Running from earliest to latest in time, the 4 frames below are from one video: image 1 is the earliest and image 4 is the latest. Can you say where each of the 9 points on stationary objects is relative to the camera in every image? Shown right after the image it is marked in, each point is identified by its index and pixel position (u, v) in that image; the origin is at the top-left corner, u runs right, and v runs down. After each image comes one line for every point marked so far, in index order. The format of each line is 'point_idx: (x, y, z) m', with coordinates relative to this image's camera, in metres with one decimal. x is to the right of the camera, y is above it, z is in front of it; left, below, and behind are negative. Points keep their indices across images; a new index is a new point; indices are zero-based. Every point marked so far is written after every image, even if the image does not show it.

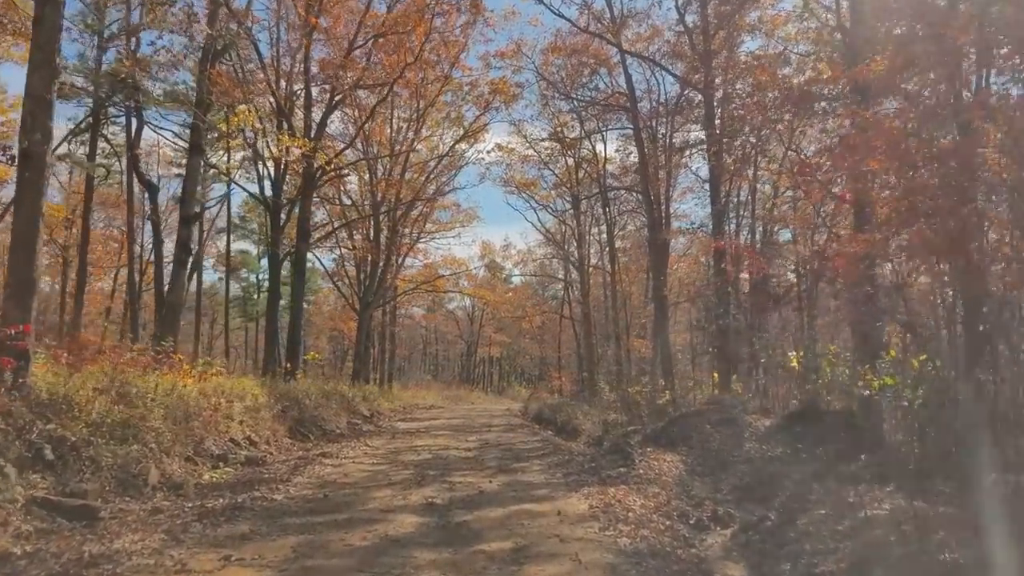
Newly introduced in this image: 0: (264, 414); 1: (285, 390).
0: (-4.0, -2.1, +12.1) m
1: (-4.5, -2.0, +14.6) m
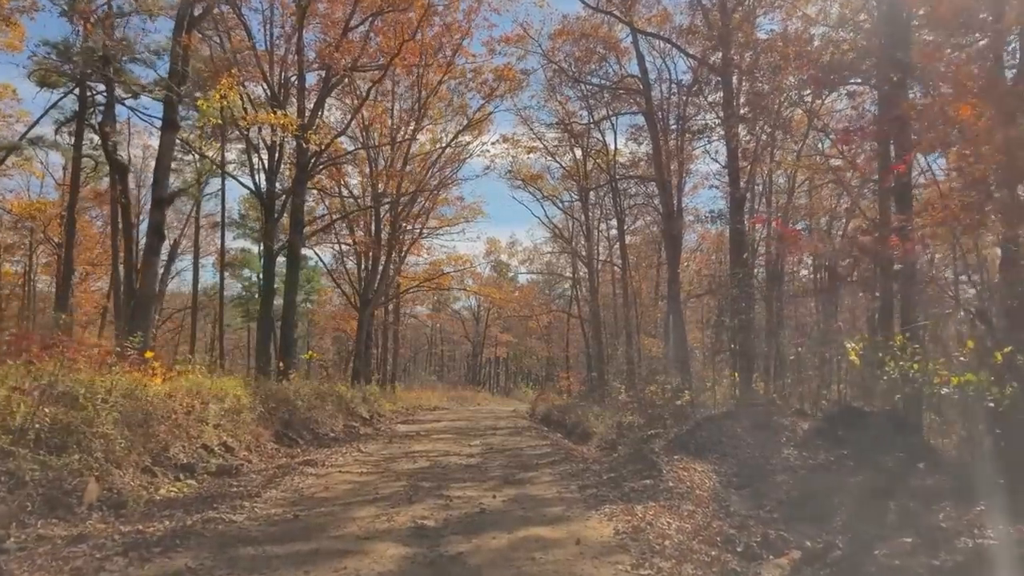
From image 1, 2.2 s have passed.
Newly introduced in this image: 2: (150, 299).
0: (-3.9, -1.9, +10.9) m
1: (-4.3, -1.9, +13.5) m
2: (-5.5, -0.2, +11.2) m
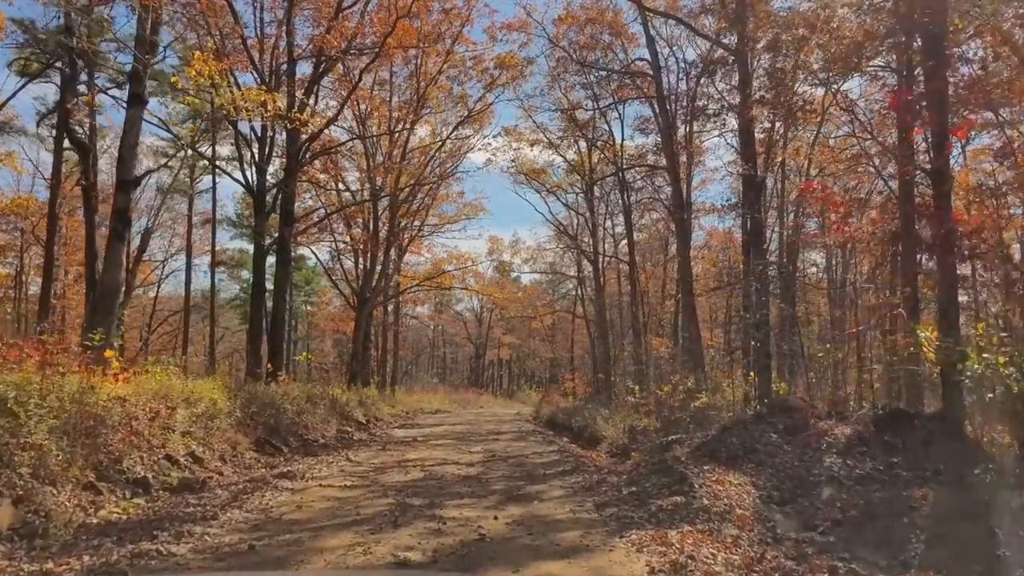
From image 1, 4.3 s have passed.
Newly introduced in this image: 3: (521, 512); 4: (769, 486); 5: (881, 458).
0: (-3.9, -1.8, +9.8) m
1: (-4.3, -1.8, +12.4) m
2: (-5.5, -0.1, +10.1) m
3: (+0.1, -2.0, +6.6) m
4: (+2.5, -2.0, +7.3) m
5: (+3.9, -1.8, +7.7) m
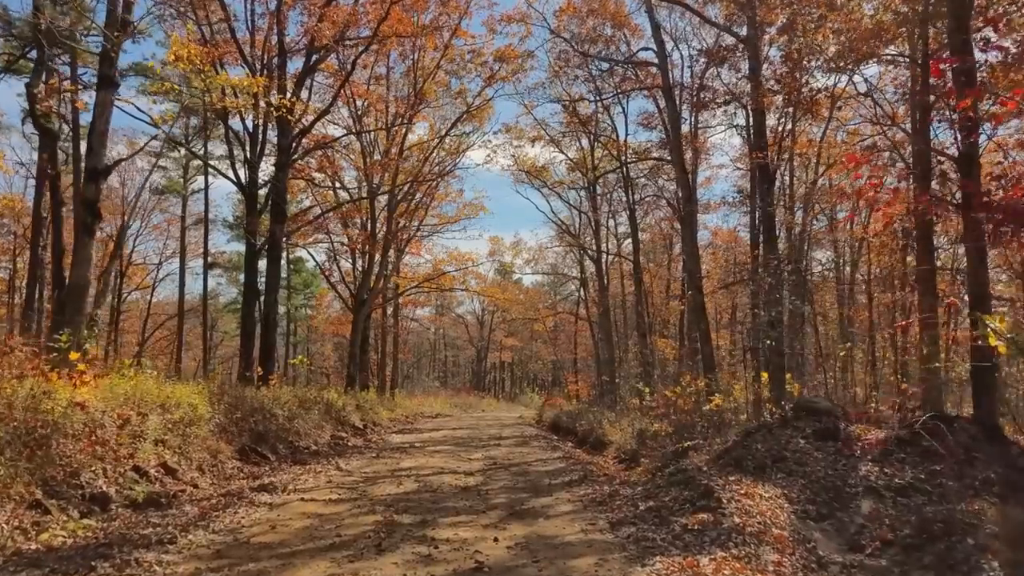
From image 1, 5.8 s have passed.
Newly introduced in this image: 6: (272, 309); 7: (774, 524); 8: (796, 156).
0: (-3.9, -1.8, +9.1) m
1: (-4.2, -1.7, +11.6) m
2: (-5.4, 0.0, +9.4) m
3: (+0.1, -1.9, +5.8) m
4: (+2.6, -1.9, +6.5) m
5: (+3.9, -1.7, +6.9) m
6: (-5.9, -0.5, +18.1) m
7: (+2.0, -1.8, +5.6) m
8: (+7.4, +3.4, +19.1) m
